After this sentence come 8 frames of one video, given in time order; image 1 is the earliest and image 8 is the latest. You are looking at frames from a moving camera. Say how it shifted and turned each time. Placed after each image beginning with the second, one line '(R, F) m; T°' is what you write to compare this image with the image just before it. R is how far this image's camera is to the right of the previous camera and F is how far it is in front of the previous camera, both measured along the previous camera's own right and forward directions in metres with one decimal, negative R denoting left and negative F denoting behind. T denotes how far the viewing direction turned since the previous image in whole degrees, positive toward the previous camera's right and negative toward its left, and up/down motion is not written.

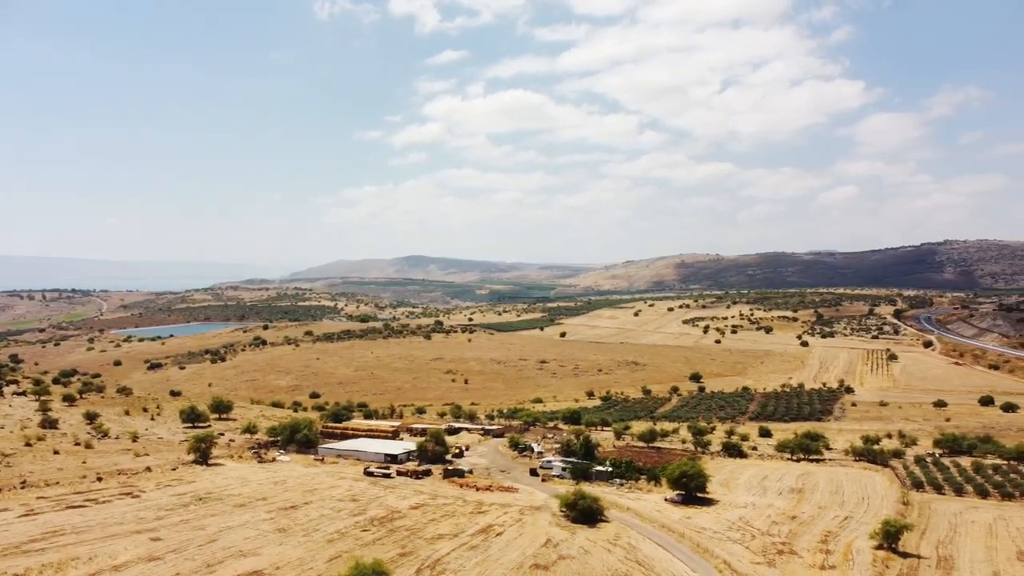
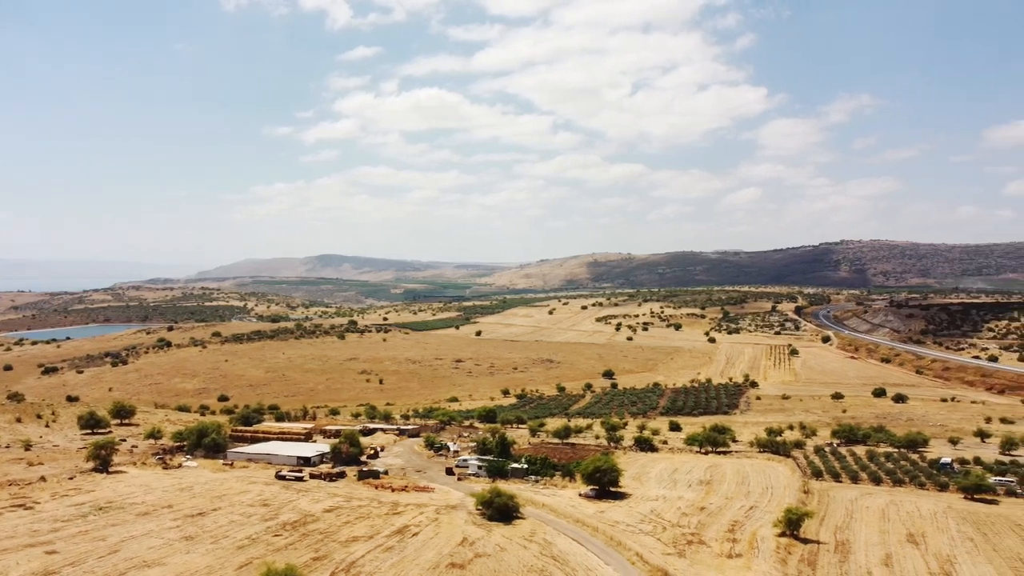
(+4.3, -0.1) m; +2°
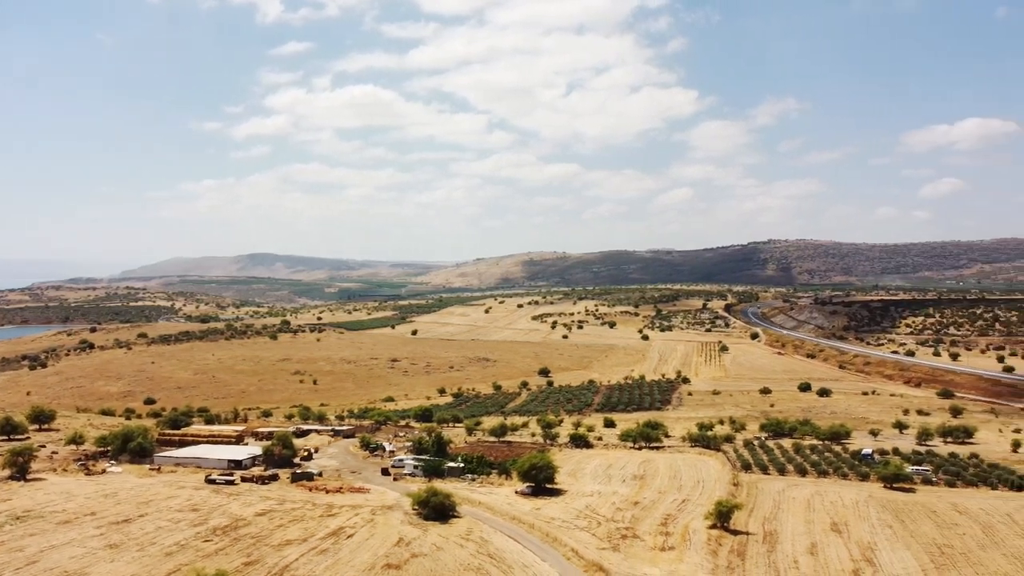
(+1.6, +0.1) m; +3°
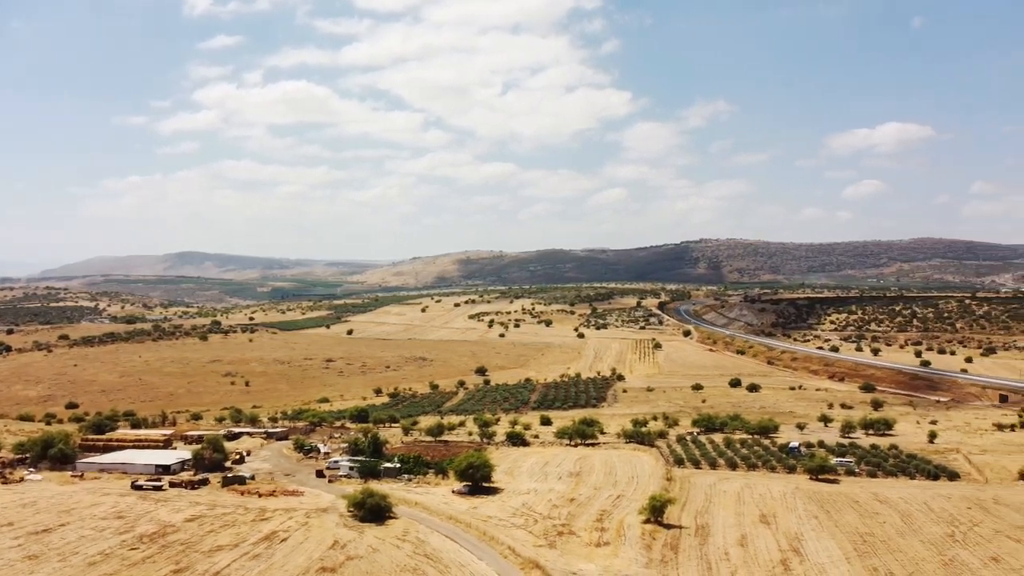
(+1.6, 0.0) m; +3°
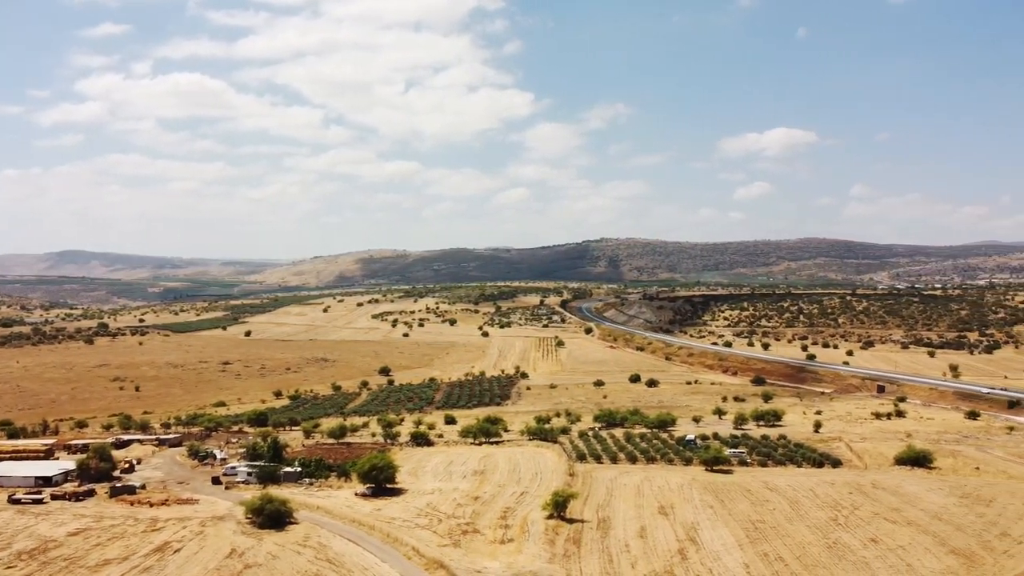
(+2.4, -0.1) m; +5°
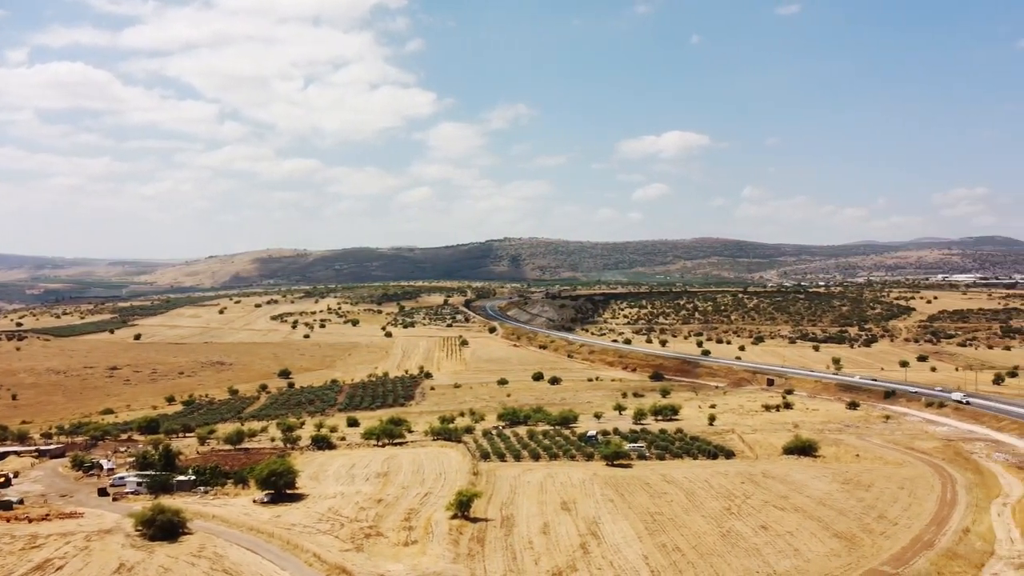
(+2.4, -0.1) m; +5°
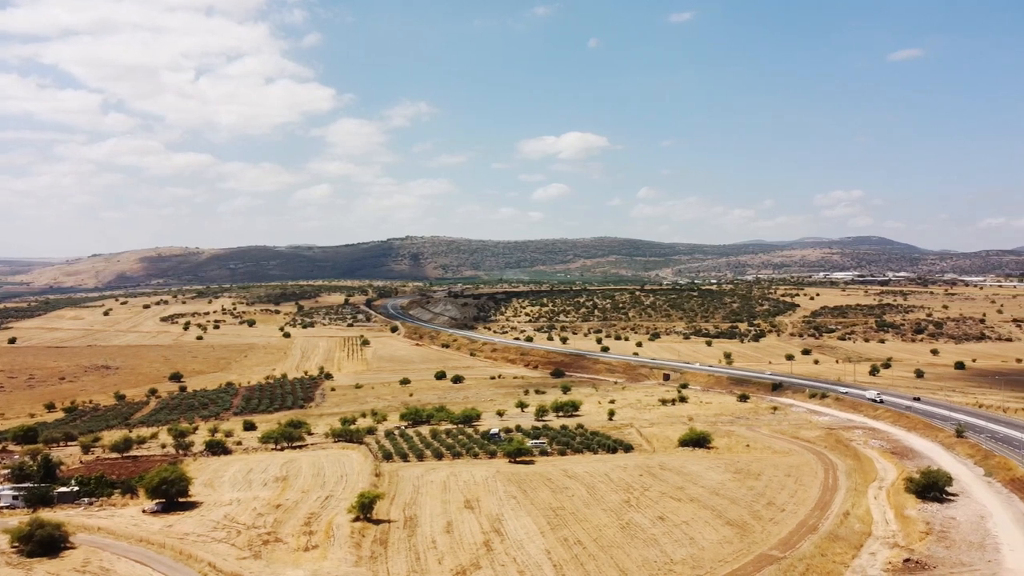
(+2.3, -0.2) m; +5°
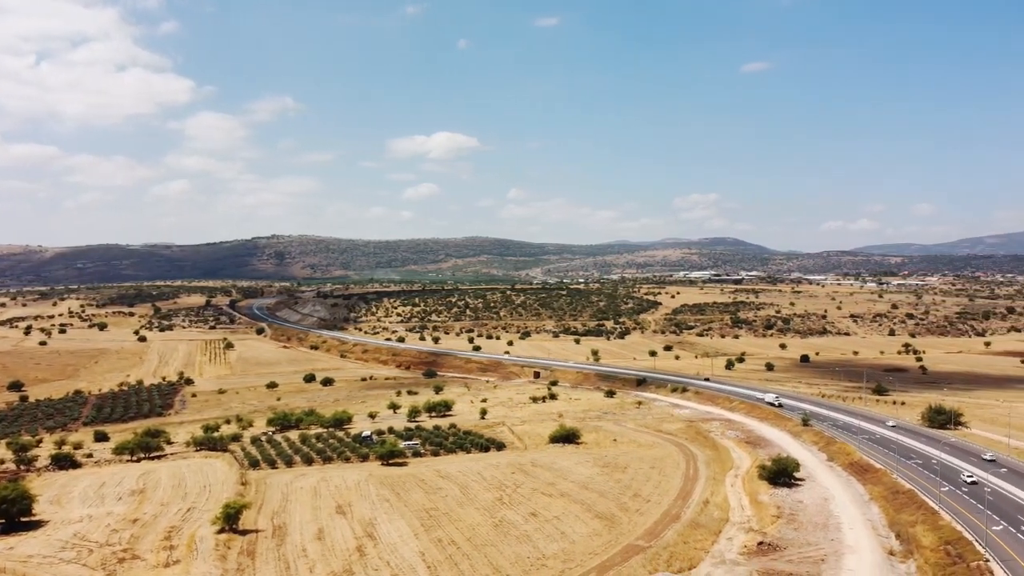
(+3.0, -0.5) m; +7°
